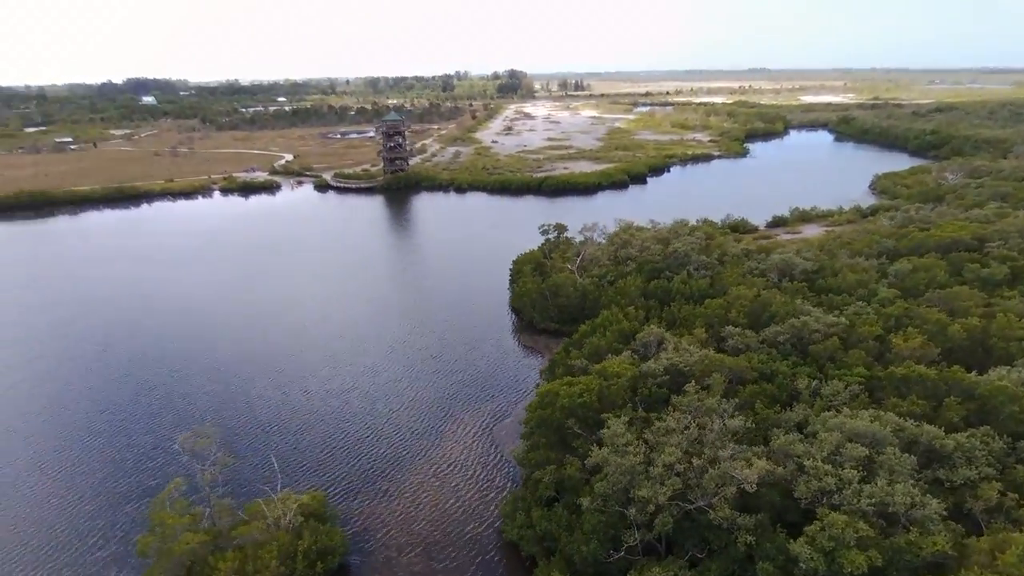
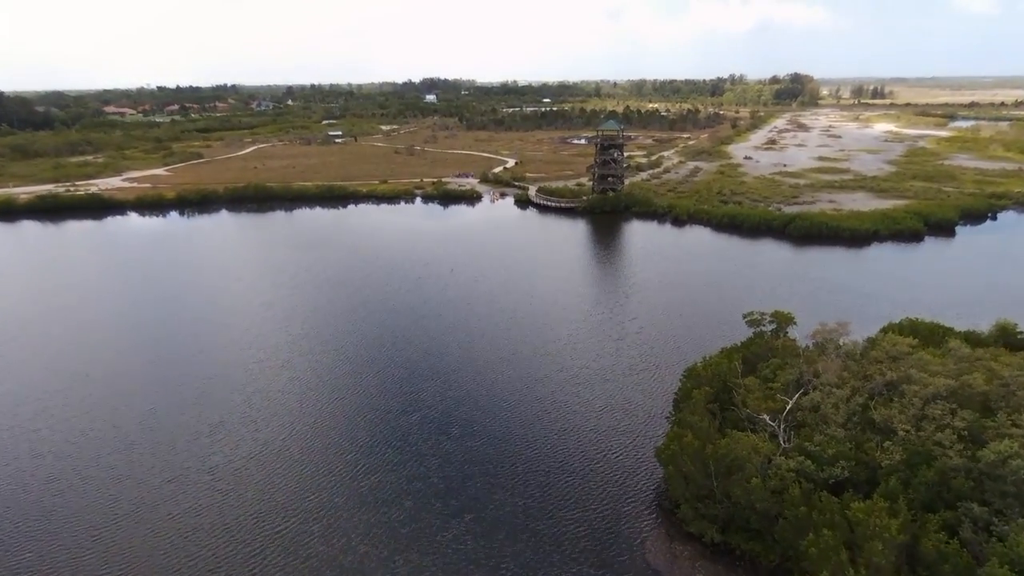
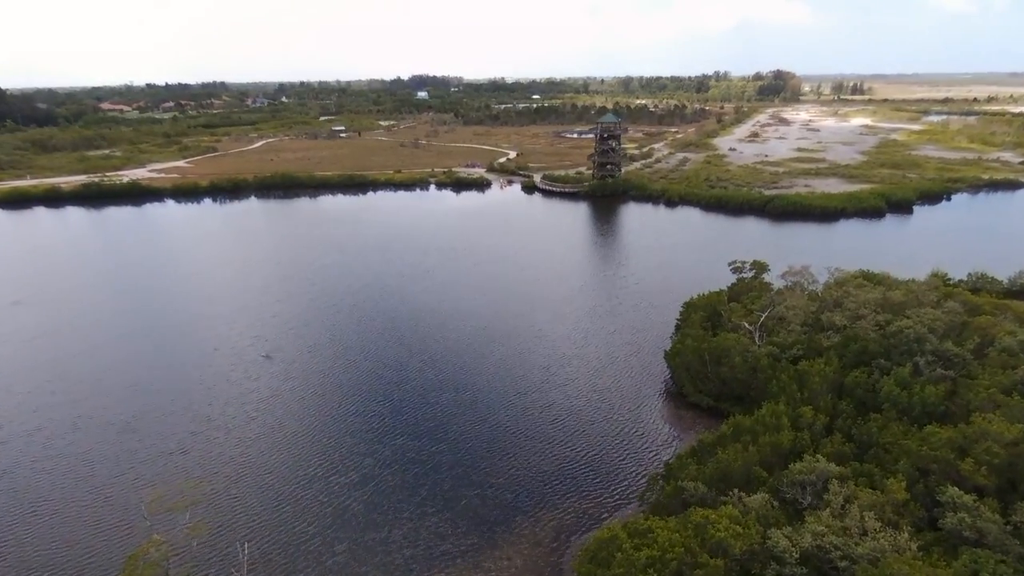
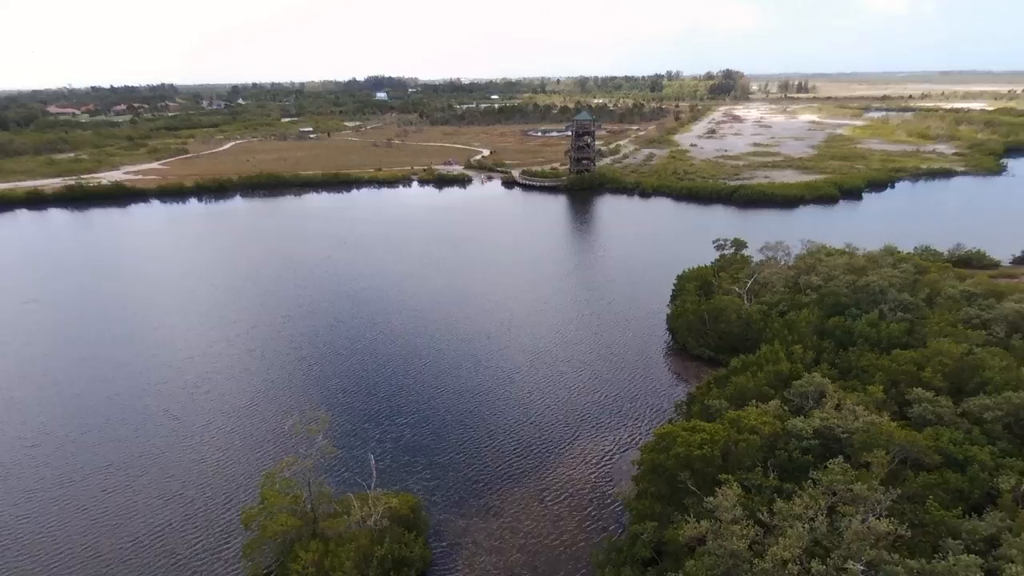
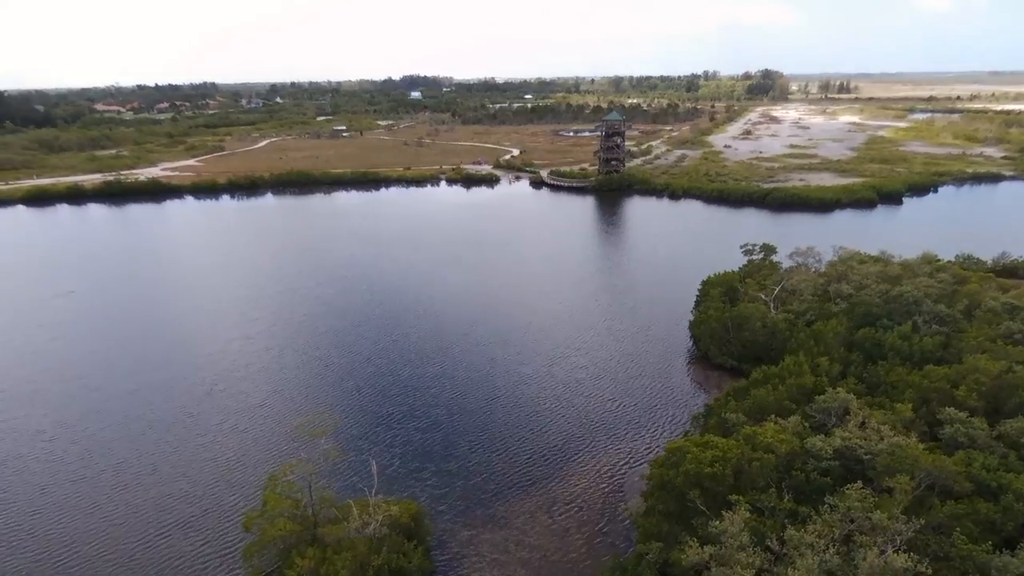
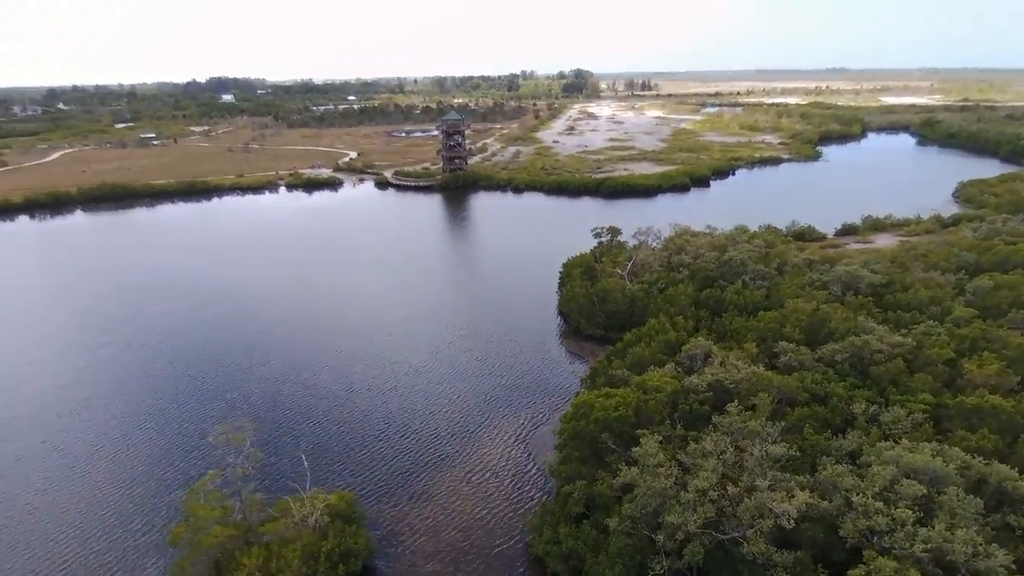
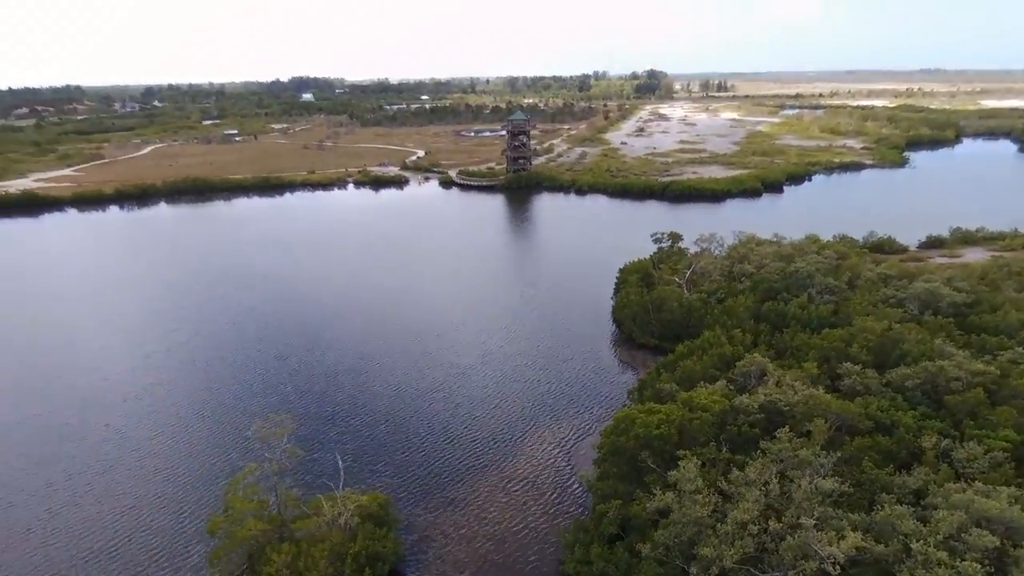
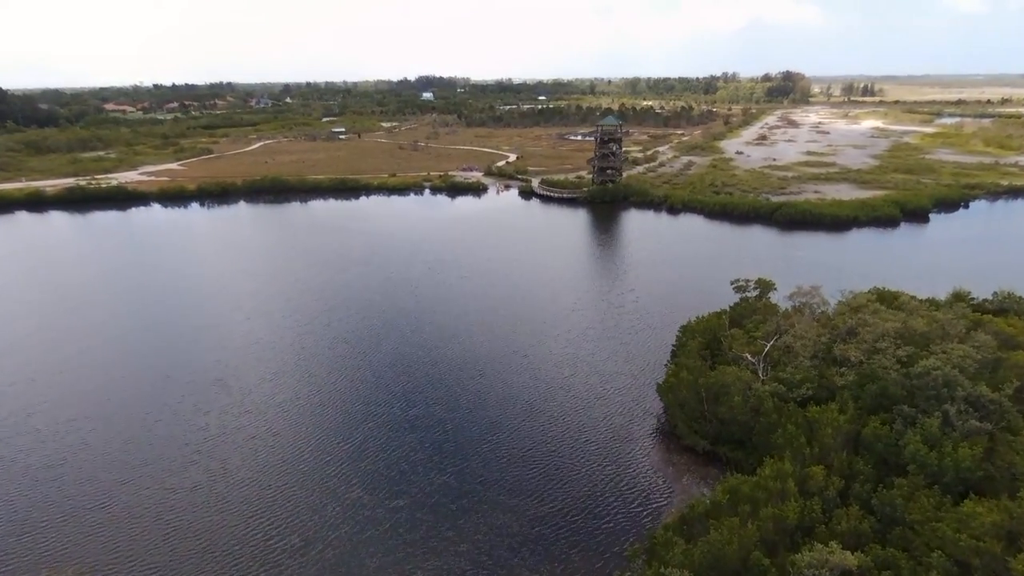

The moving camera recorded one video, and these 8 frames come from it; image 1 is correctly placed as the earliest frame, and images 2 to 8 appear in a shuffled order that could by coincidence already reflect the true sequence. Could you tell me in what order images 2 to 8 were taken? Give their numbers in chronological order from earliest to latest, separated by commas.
6, 7, 4, 5, 3, 8, 2
